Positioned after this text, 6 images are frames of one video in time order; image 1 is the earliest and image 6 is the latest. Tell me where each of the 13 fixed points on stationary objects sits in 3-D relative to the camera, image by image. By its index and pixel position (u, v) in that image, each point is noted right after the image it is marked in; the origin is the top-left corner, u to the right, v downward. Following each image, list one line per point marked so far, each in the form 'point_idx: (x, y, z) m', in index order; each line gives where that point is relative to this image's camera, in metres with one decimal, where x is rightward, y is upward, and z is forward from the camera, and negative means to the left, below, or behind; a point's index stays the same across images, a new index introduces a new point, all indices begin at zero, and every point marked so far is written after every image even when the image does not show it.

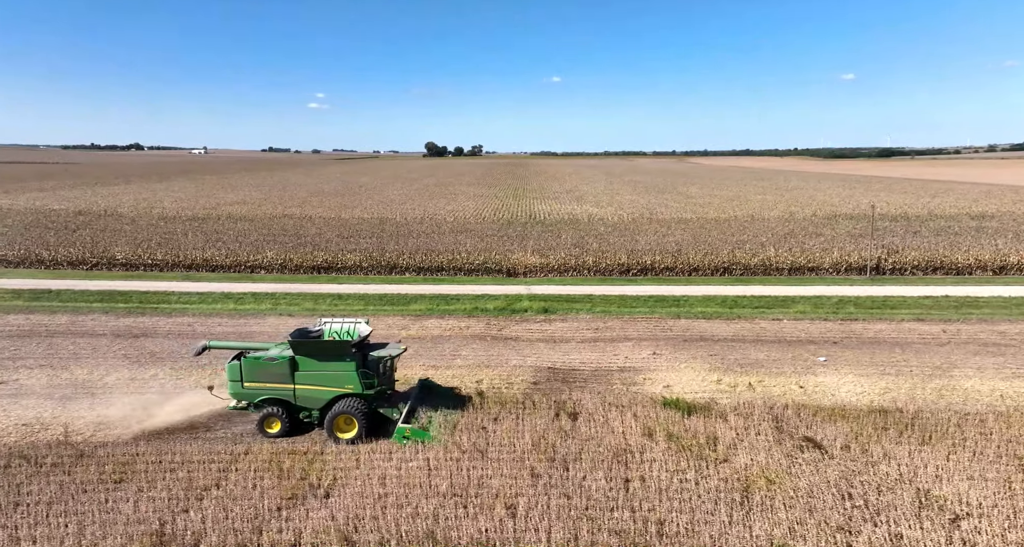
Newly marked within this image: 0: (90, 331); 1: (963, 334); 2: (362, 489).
0: (-10.7, -1.4, +15.0) m
1: (+10.6, -1.4, +14.0) m
2: (-1.4, -2.2, +6.0) m
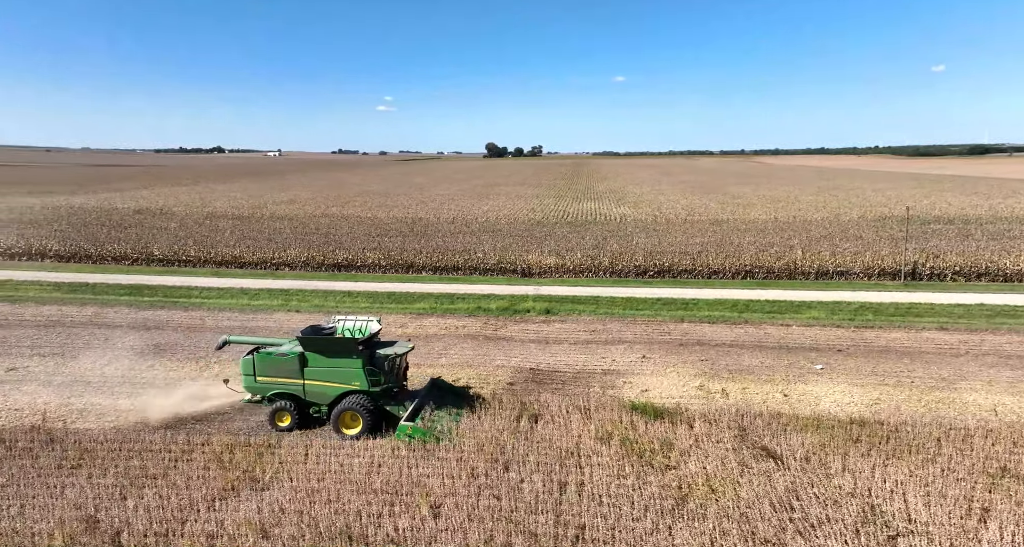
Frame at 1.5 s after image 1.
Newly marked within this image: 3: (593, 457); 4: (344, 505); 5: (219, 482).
0: (-10.7, -1.3, +15.8) m
1: (+10.5, -1.6, +13.1) m
2: (-2.1, -2.2, +6.1) m
3: (+0.9, -2.1, +6.9) m
4: (-1.6, -2.2, +5.6) m
5: (-3.0, -2.2, +6.1) m
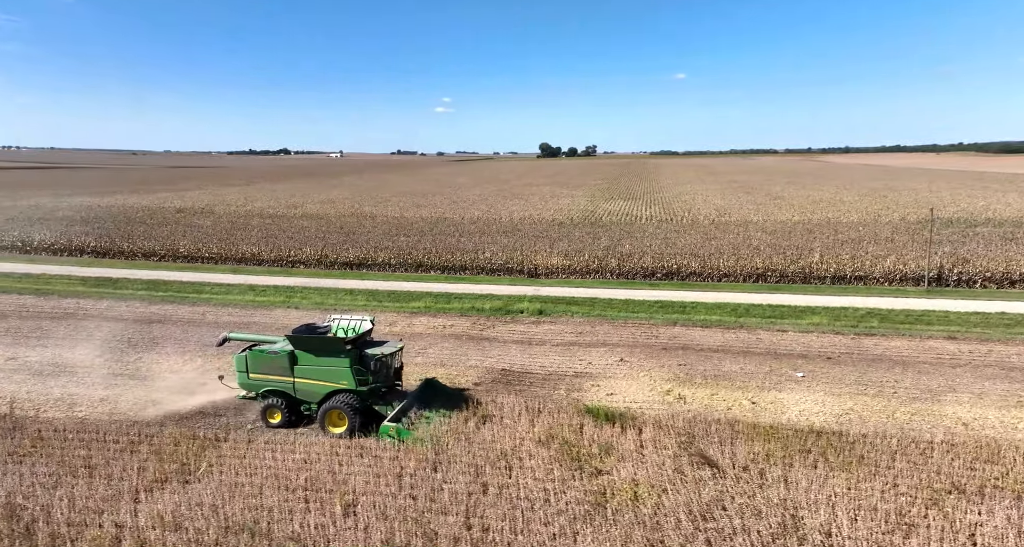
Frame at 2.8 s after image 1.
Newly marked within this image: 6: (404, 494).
0: (-10.9, -1.1, +16.5) m
1: (+10.1, -1.7, +12.5) m
2: (-3.0, -2.2, +6.2) m
3: (+0.2, -2.1, +6.8) m
4: (-2.4, -2.2, +5.7) m
5: (-3.8, -2.2, +6.3) m
6: (-1.1, -2.2, +6.0) m
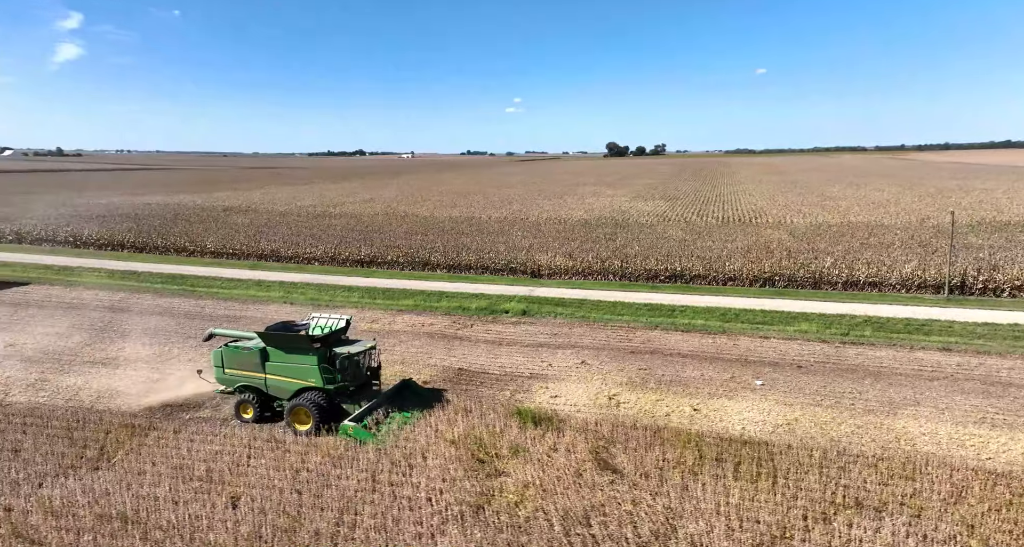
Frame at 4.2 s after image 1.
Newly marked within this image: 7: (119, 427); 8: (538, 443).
0: (-11.2, -1.0, +17.3) m
1: (+9.3, -1.9, +11.8) m
2: (-4.1, -2.1, +6.5) m
3: (-1.0, -2.2, +6.9) m
4: (-3.6, -2.2, +6.0) m
5: (-4.9, -2.1, +6.7) m
6: (-2.3, -2.2, +6.2) m
7: (-5.1, -2.0, +7.8) m
8: (+0.3, -2.1, +7.5) m
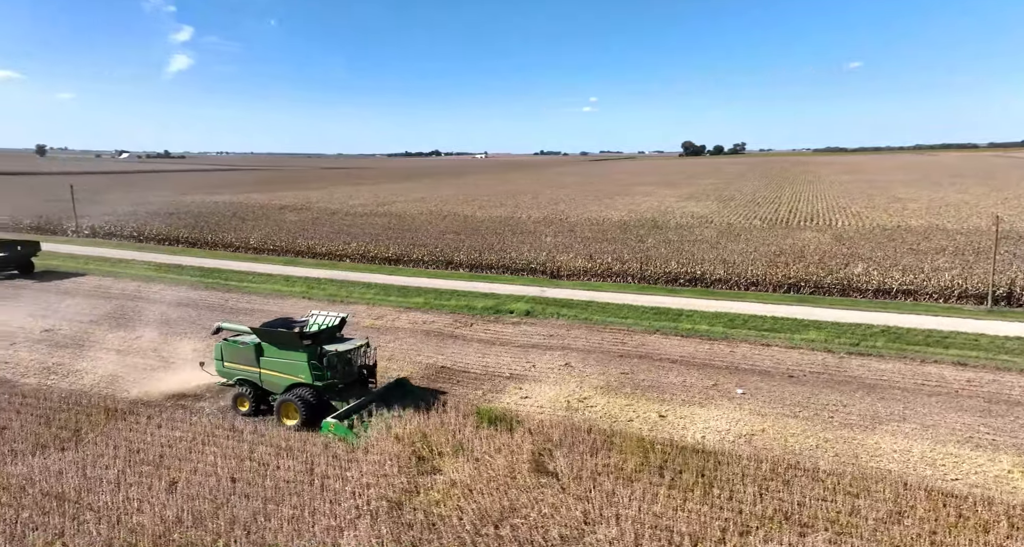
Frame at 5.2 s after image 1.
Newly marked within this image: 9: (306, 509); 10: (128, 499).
0: (-11.0, -0.8, +18.4) m
1: (+9.0, -2.1, +11.1) m
2: (-4.9, -2.1, +7.0) m
3: (-1.7, -2.2, +7.1) m
4: (-4.4, -2.1, +6.5) m
5: (-5.7, -2.0, +7.2) m
6: (-3.1, -2.2, +6.5) m
7: (-5.7, -1.9, +8.4) m
8: (-0.4, -2.1, +7.6) m
9: (-2.0, -2.3, +5.9) m
10: (-3.8, -2.2, +5.9) m
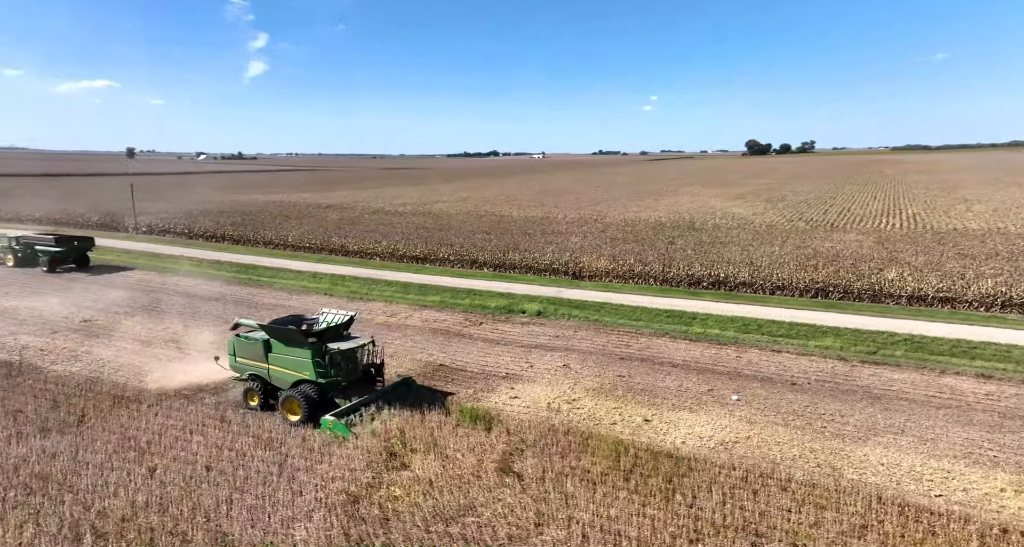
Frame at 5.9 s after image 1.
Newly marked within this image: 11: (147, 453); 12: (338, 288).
0: (-10.4, -0.6, +19.3) m
1: (+8.9, -2.2, +10.5) m
2: (-5.2, -2.0, +7.5) m
3: (-2.1, -2.1, +7.4) m
4: (-4.8, -2.1, +6.9) m
5: (-6.0, -2.0, +7.8) m
6: (-3.5, -2.2, +6.9) m
7: (-6.0, -1.8, +8.9) m
8: (-0.7, -2.2, +7.7) m
9: (-2.5, -2.3, +6.2) m
10: (-4.2, -2.2, +6.3) m
11: (-4.3, -2.1, +7.0) m
12: (-5.7, -0.4, +19.8) m
